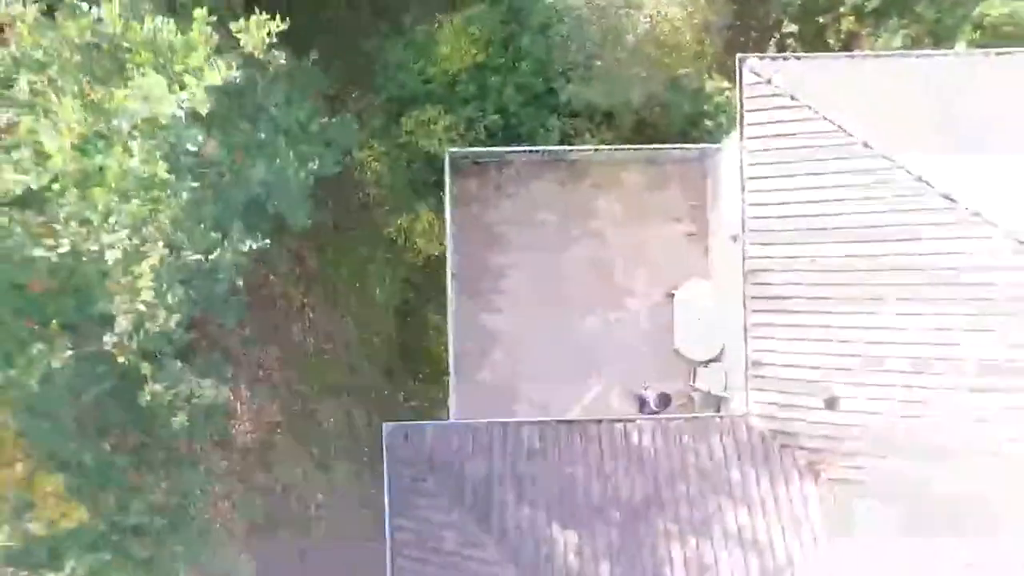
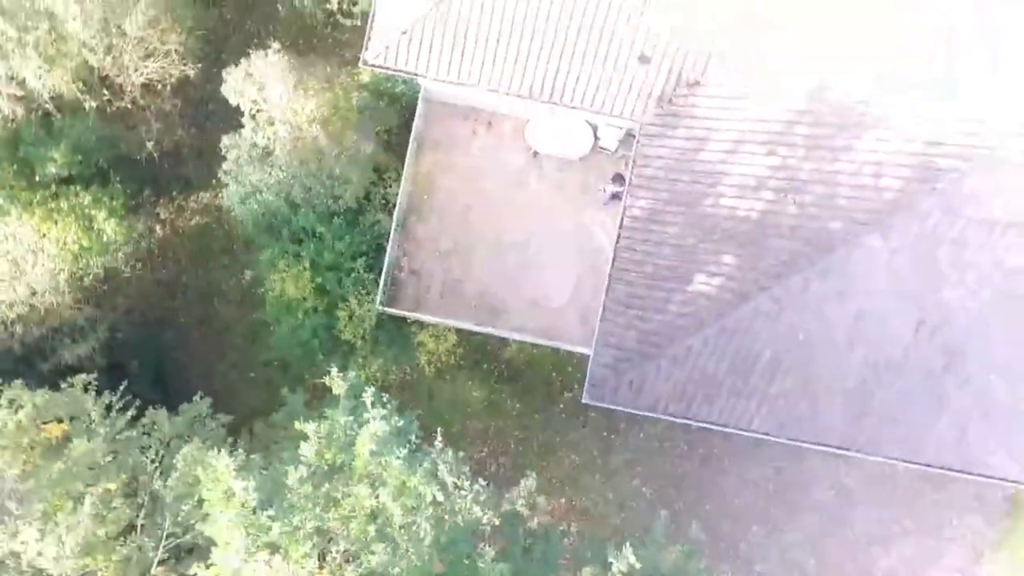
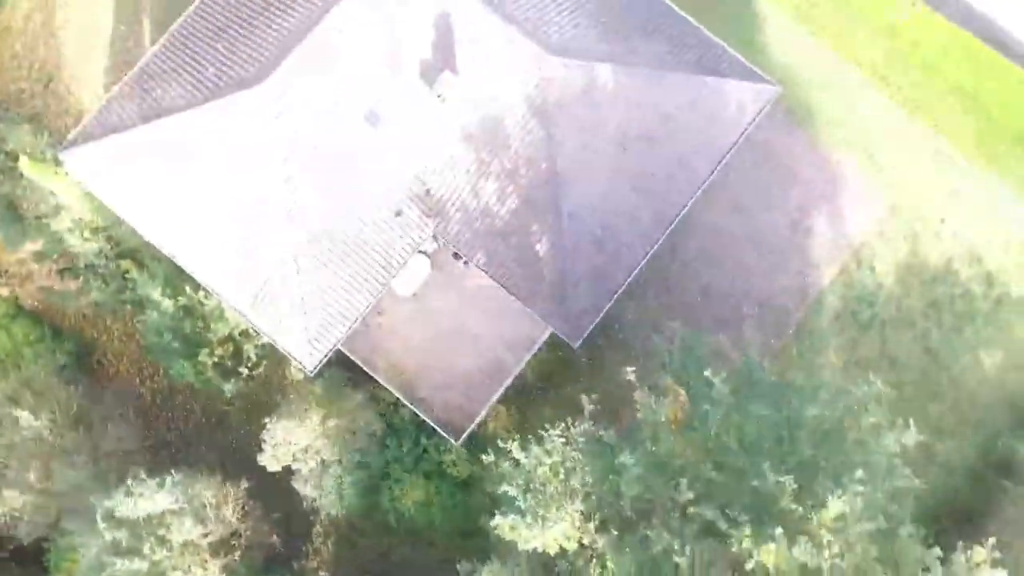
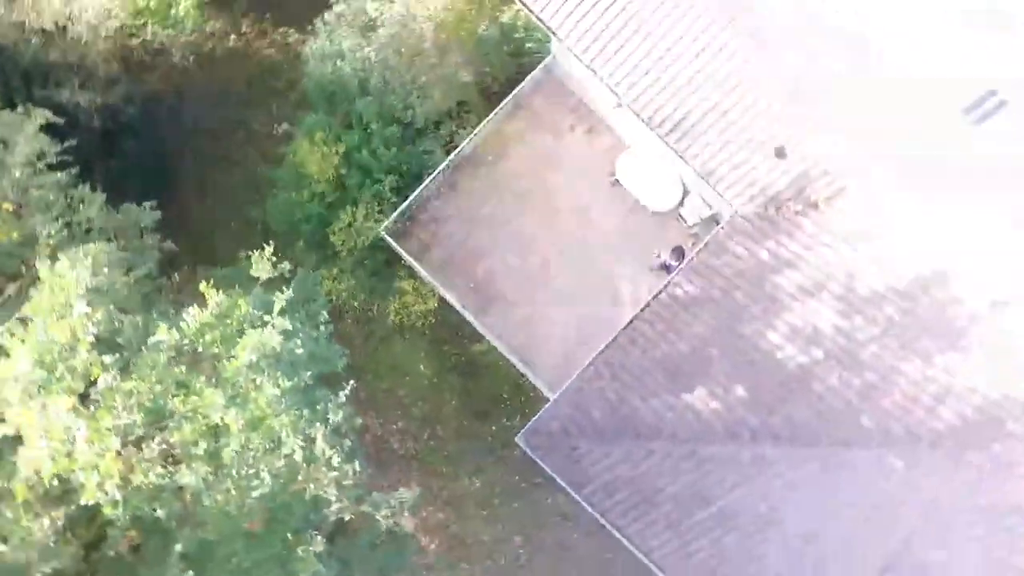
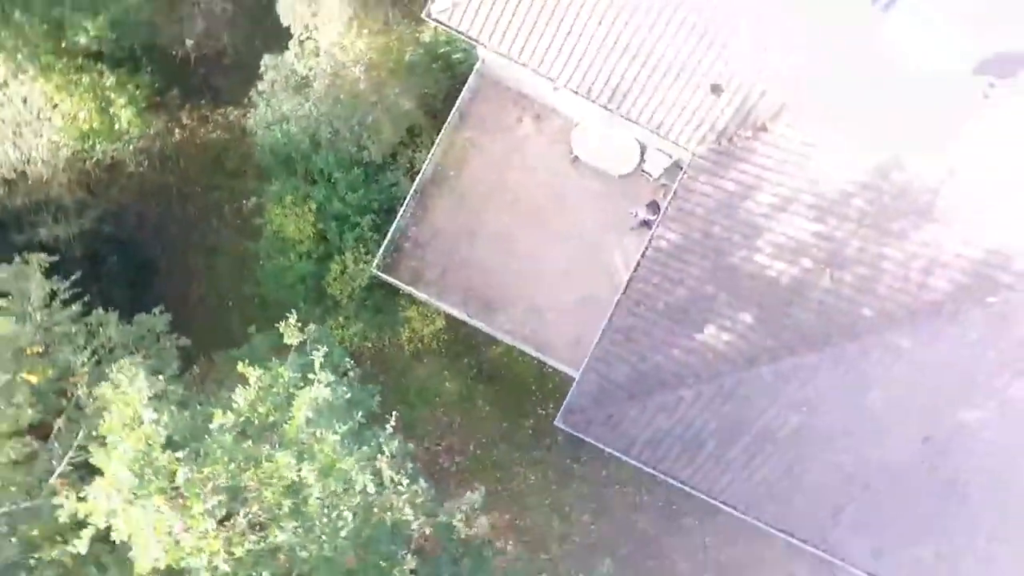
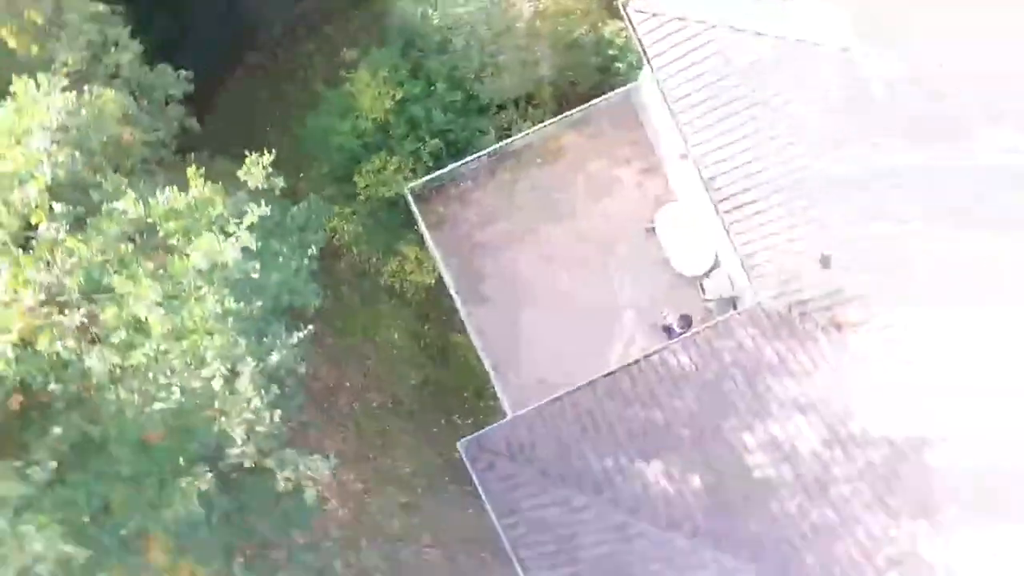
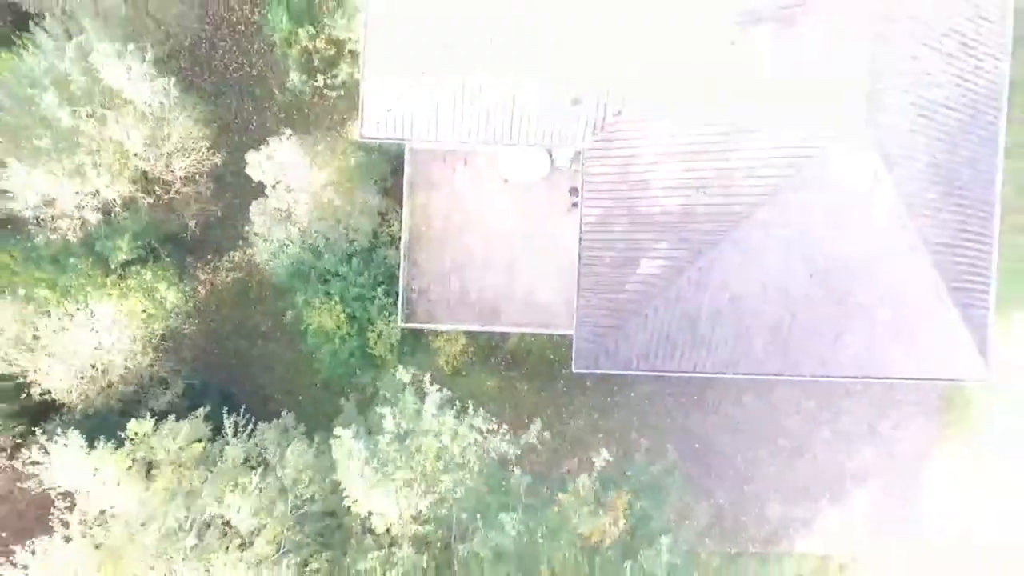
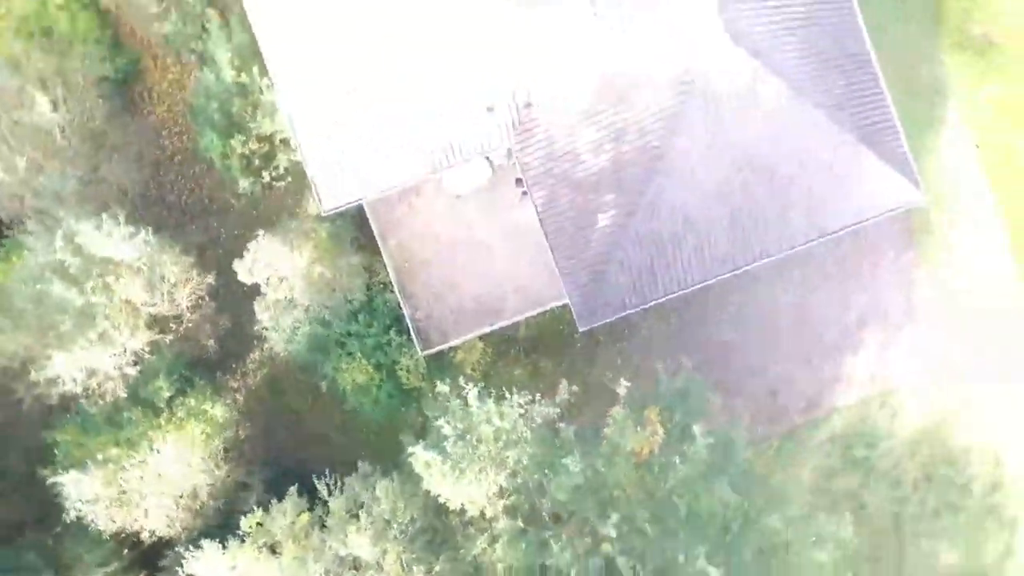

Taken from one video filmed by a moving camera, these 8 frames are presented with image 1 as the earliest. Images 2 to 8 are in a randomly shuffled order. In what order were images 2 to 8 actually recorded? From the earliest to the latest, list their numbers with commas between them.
6, 4, 5, 2, 7, 8, 3
